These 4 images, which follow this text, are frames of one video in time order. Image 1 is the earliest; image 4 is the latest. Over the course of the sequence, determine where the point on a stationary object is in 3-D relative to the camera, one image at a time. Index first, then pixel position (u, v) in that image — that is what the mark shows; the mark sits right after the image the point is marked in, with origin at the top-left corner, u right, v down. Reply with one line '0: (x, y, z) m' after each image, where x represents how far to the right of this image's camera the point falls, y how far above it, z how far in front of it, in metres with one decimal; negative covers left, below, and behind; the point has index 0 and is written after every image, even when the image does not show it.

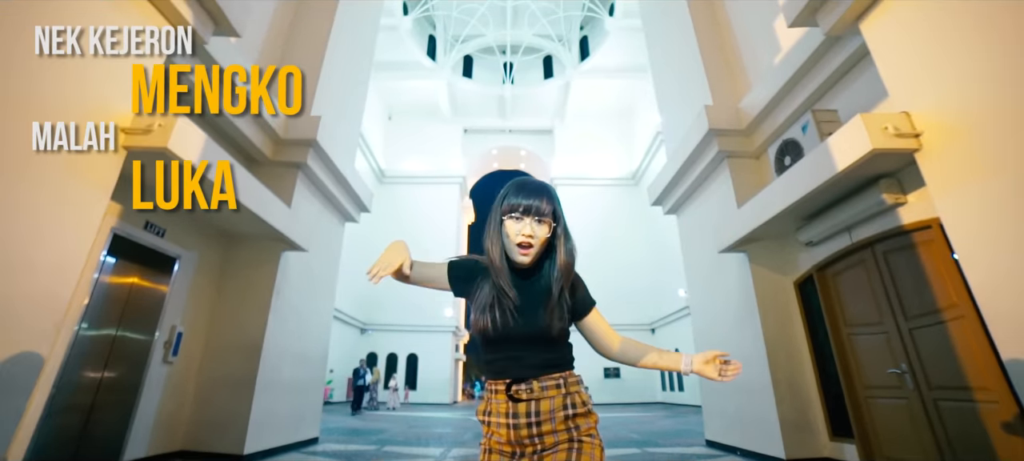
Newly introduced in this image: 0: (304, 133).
0: (-2.6, +1.2, +5.6) m
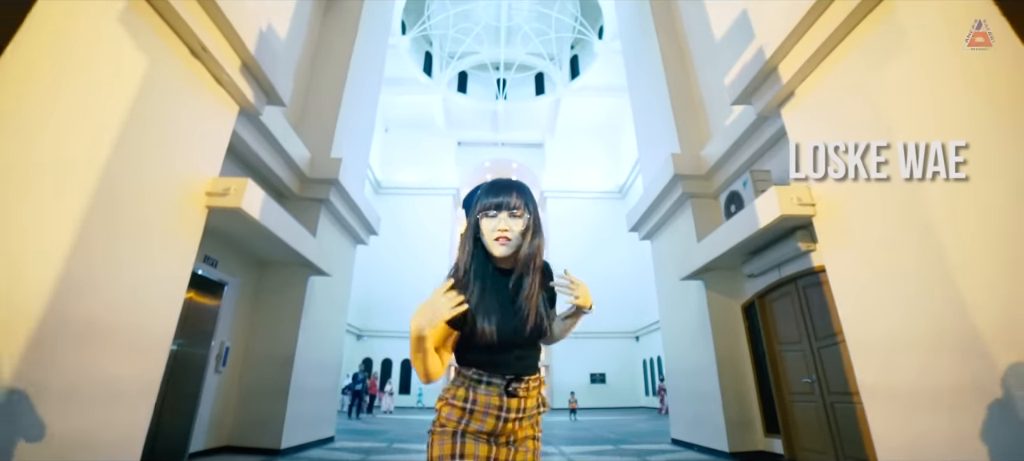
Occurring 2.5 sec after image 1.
0: (-2.6, +0.8, +6.5) m
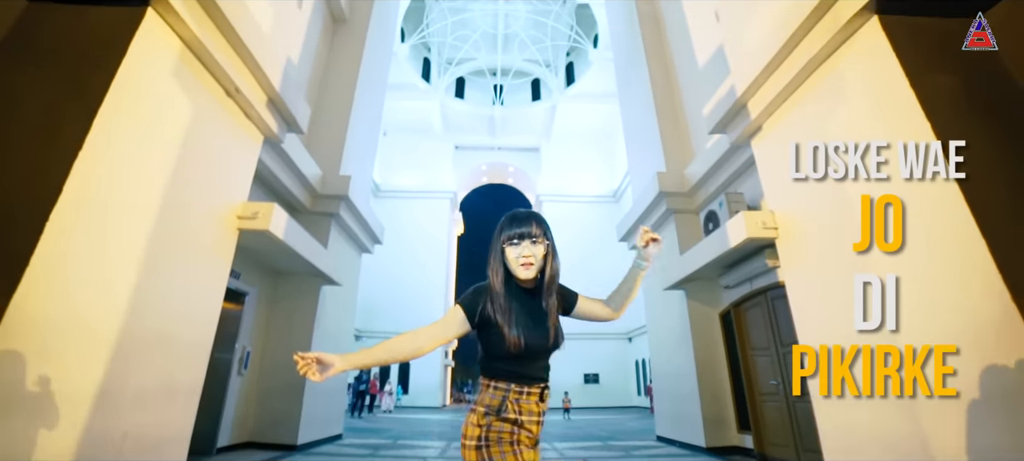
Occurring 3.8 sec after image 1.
0: (-2.7, +0.6, +7.0) m
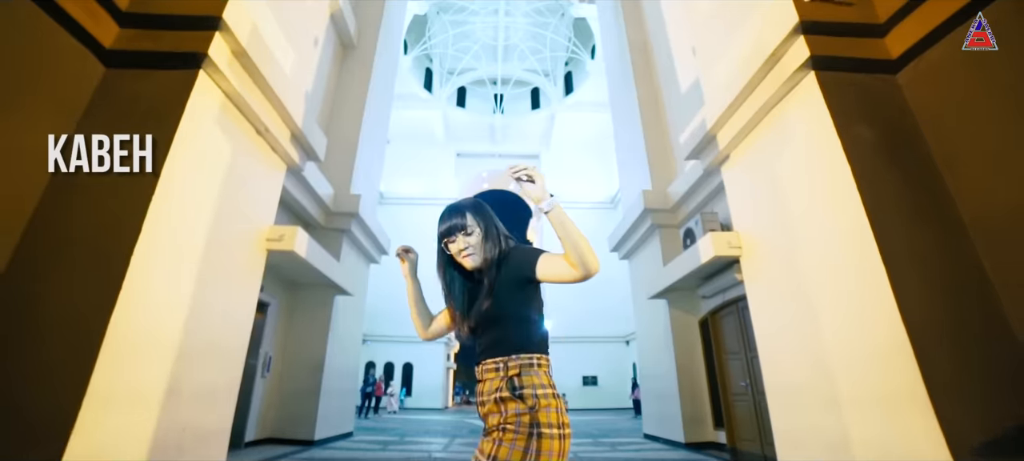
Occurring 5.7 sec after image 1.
0: (-2.7, +0.4, +7.6) m
